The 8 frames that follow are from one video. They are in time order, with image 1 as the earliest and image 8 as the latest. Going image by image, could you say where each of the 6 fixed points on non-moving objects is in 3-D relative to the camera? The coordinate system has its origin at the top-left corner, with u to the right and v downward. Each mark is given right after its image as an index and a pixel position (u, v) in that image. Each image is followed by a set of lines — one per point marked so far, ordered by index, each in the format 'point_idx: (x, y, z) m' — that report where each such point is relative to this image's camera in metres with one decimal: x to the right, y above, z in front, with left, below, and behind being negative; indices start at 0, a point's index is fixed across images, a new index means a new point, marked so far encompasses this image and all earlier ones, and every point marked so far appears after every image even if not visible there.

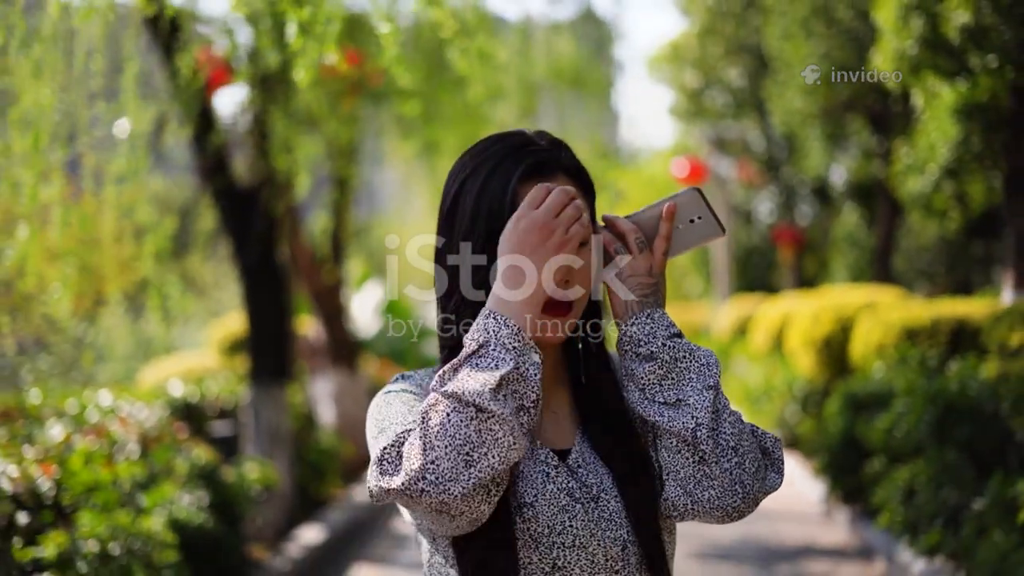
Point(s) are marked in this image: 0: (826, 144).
0: (+3.9, +1.8, +14.5) m
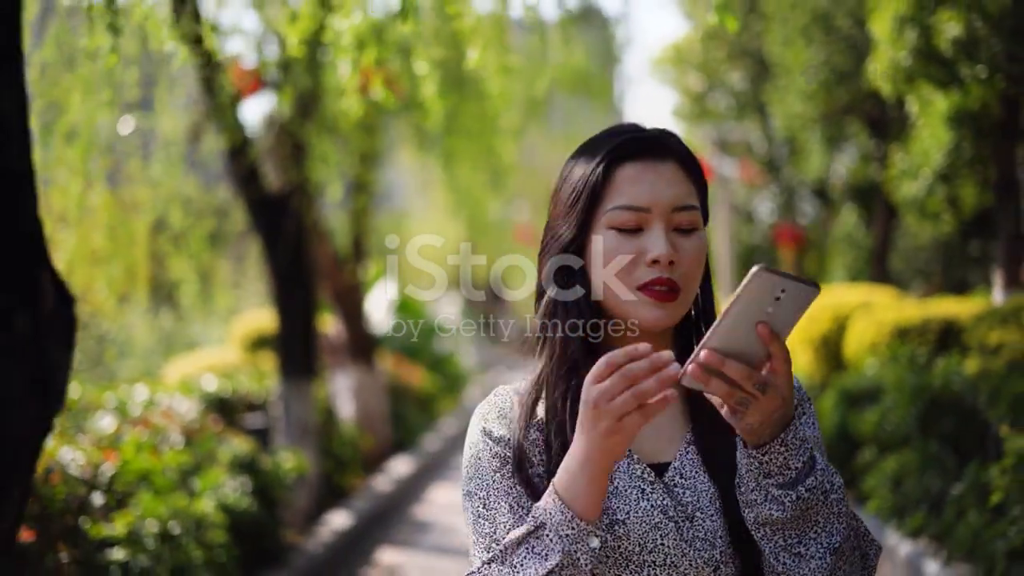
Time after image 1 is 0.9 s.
0: (+4.0, +1.8, +14.9) m
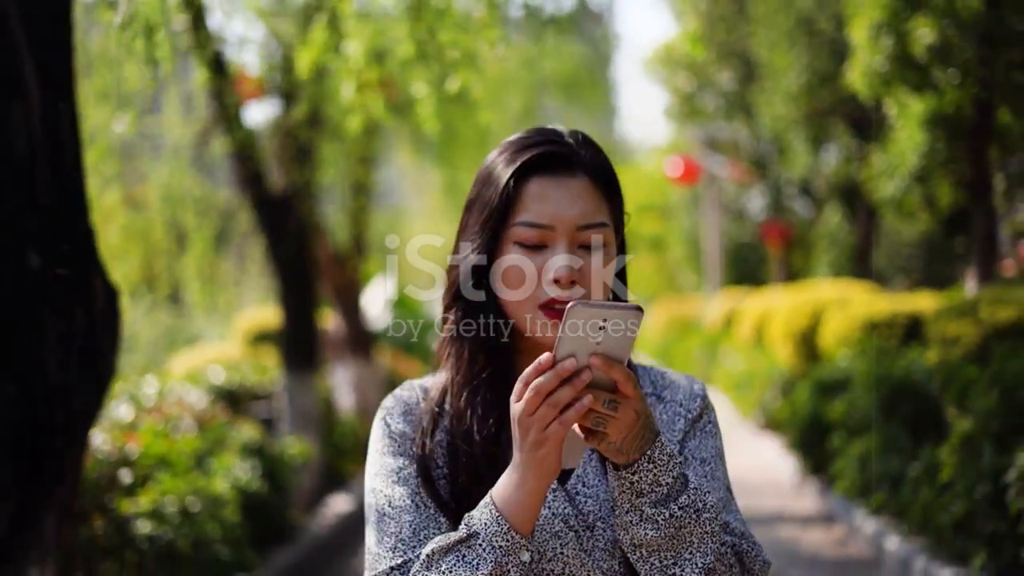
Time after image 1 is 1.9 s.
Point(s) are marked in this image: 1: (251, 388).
0: (+3.9, +1.9, +15.4) m
1: (-2.0, -0.8, +9.1) m
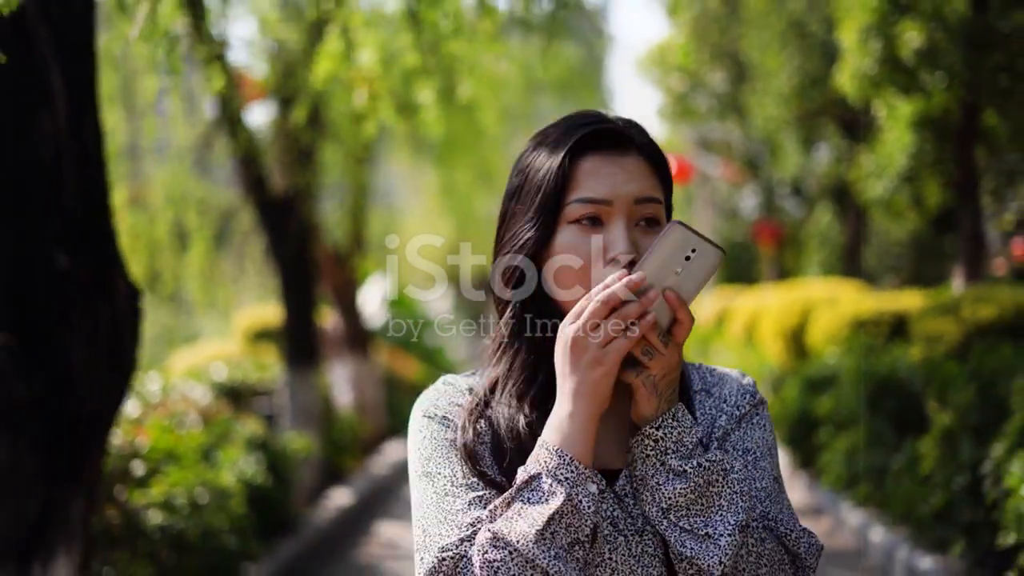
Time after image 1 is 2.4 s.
0: (+3.9, +1.9, +15.6) m
1: (-2.1, -0.8, +9.3) m
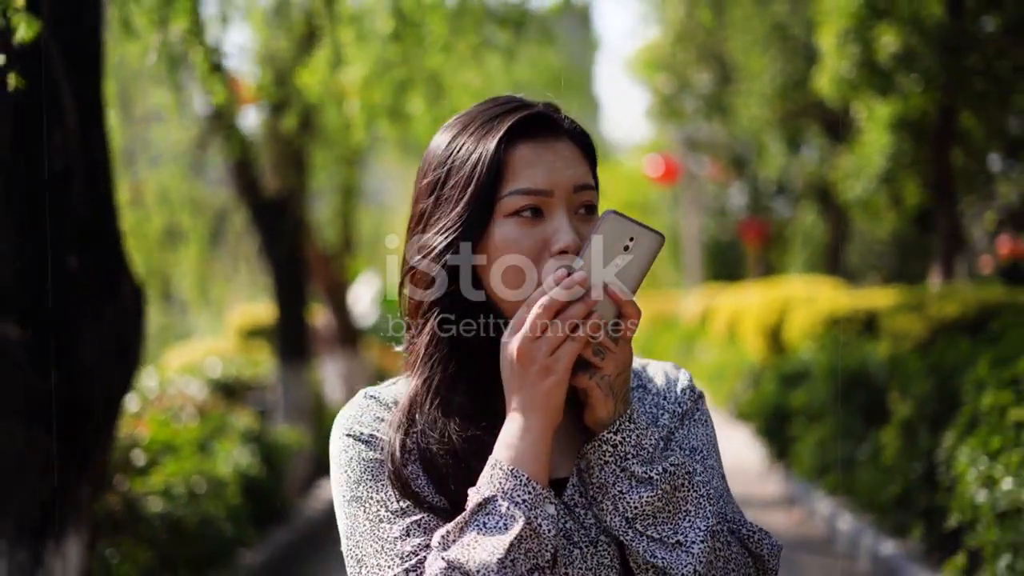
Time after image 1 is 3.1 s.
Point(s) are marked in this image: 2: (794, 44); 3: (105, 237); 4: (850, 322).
0: (+3.7, +1.9, +15.9) m
1: (-2.2, -0.8, +9.5) m
2: (+3.4, +2.9, +14.0) m
3: (-1.3, +0.2, +3.6) m
4: (+2.5, -0.2, +8.4) m
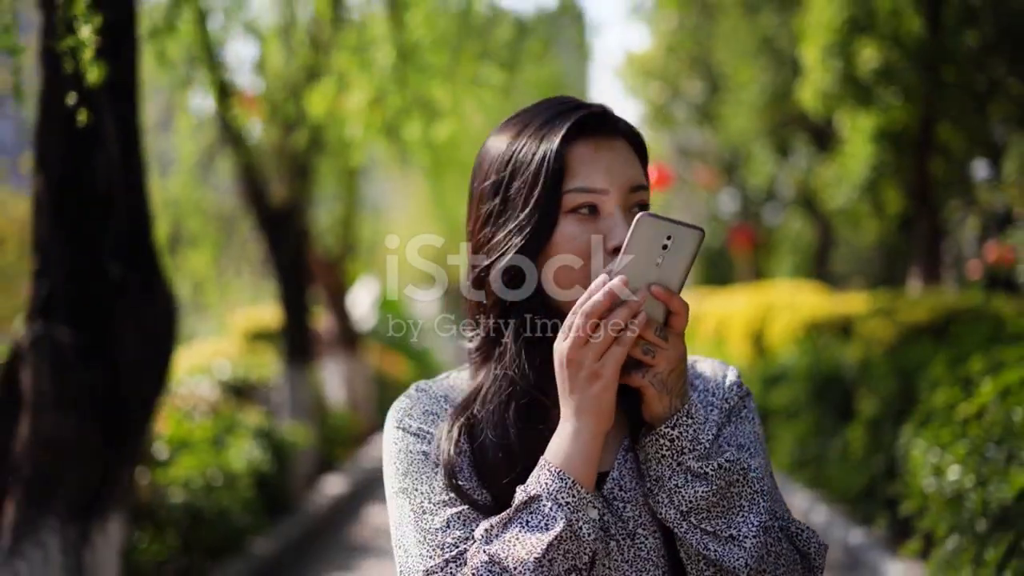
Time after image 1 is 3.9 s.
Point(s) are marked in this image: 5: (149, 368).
0: (+3.6, +1.9, +16.3) m
1: (-2.2, -0.8, +9.9) m
2: (+3.3, +2.9, +14.5) m
3: (-1.3, +0.1, +4.0) m
4: (+2.4, -0.3, +8.9) m
5: (-1.3, -0.3, +4.1) m
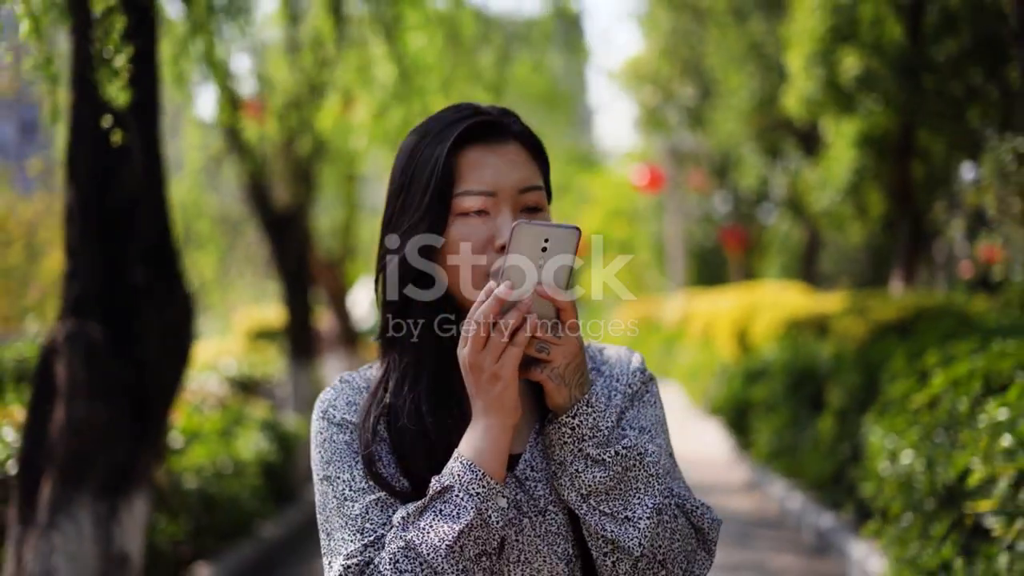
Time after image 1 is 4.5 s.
0: (+3.6, +1.9, +16.7) m
1: (-2.3, -0.8, +10.3) m
2: (+3.3, +2.9, +14.9) m
3: (-1.3, +0.1, +4.5) m
4: (+2.4, -0.3, +9.3) m
5: (-1.3, -0.3, +4.5) m
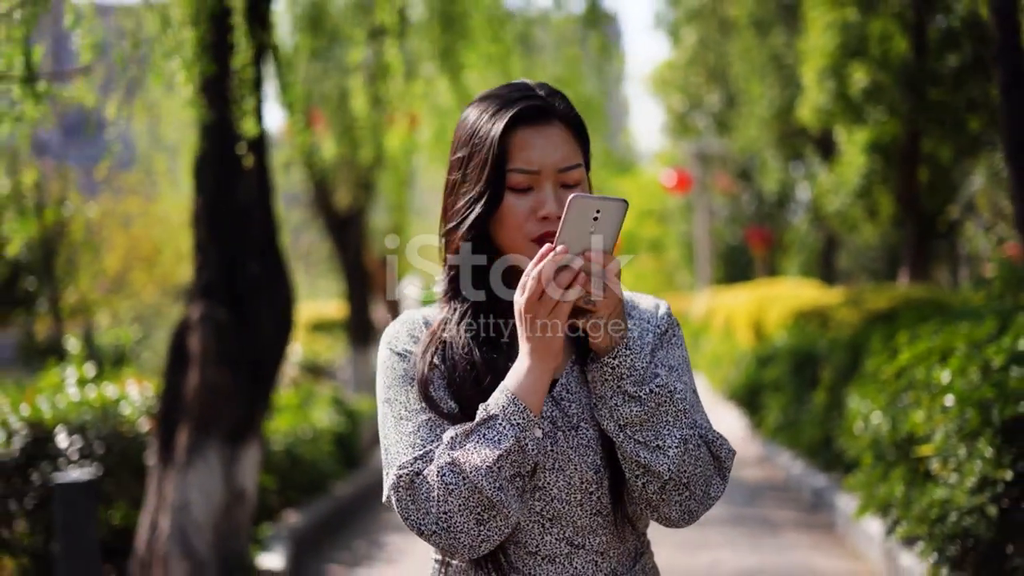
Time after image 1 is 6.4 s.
0: (+4.1, +1.9, +17.7) m
1: (-1.9, -0.7, +11.5) m
2: (+3.8, +2.9, +15.9) m
3: (-1.1, +0.2, +5.6) m
4: (+2.7, -0.2, +10.3) m
5: (-1.1, -0.2, +5.6) m
